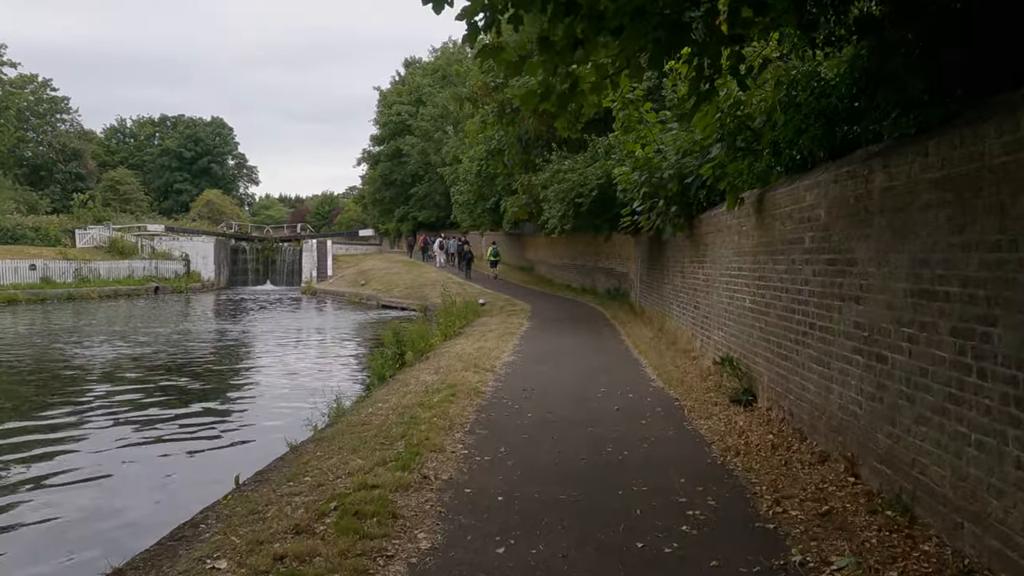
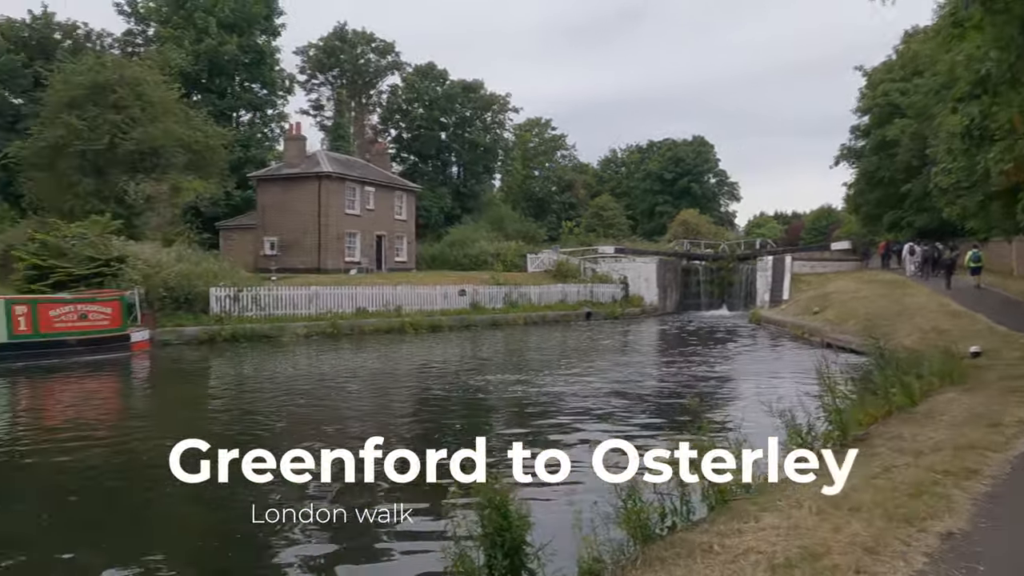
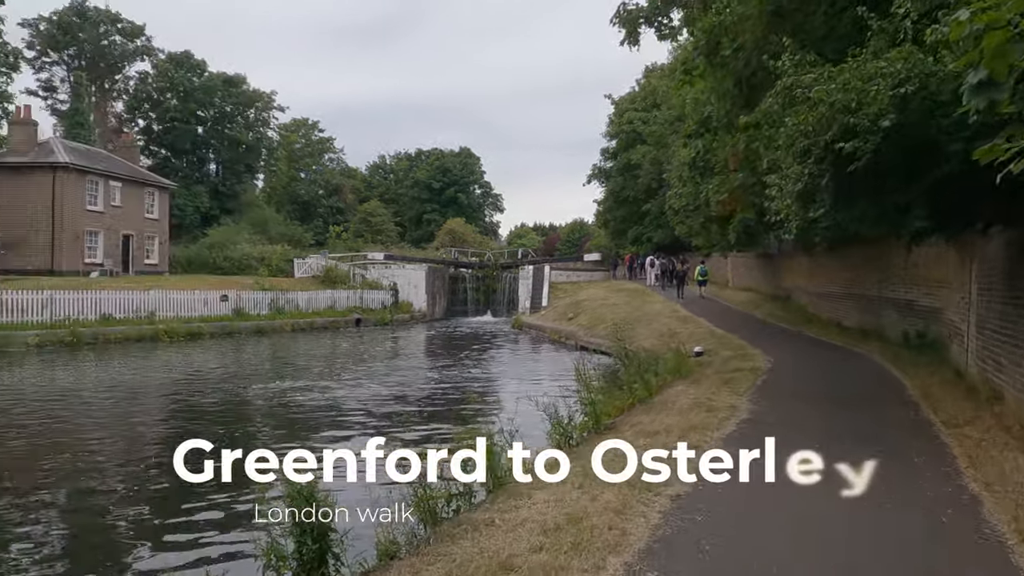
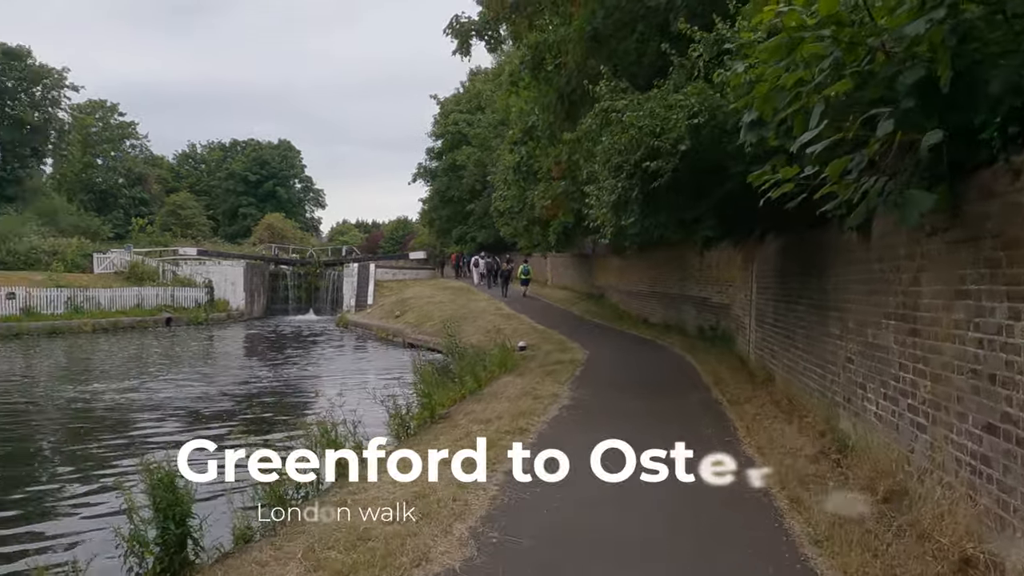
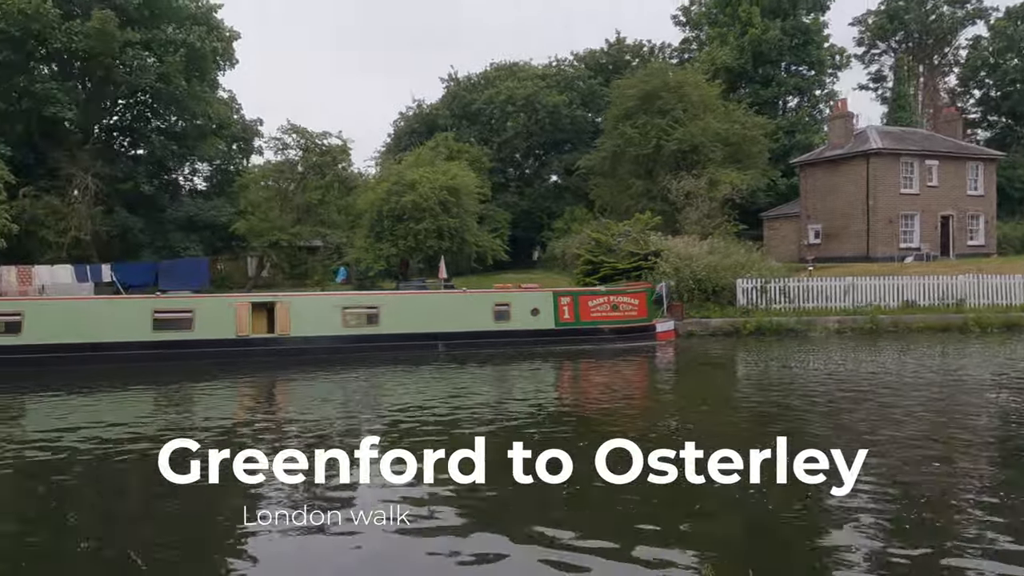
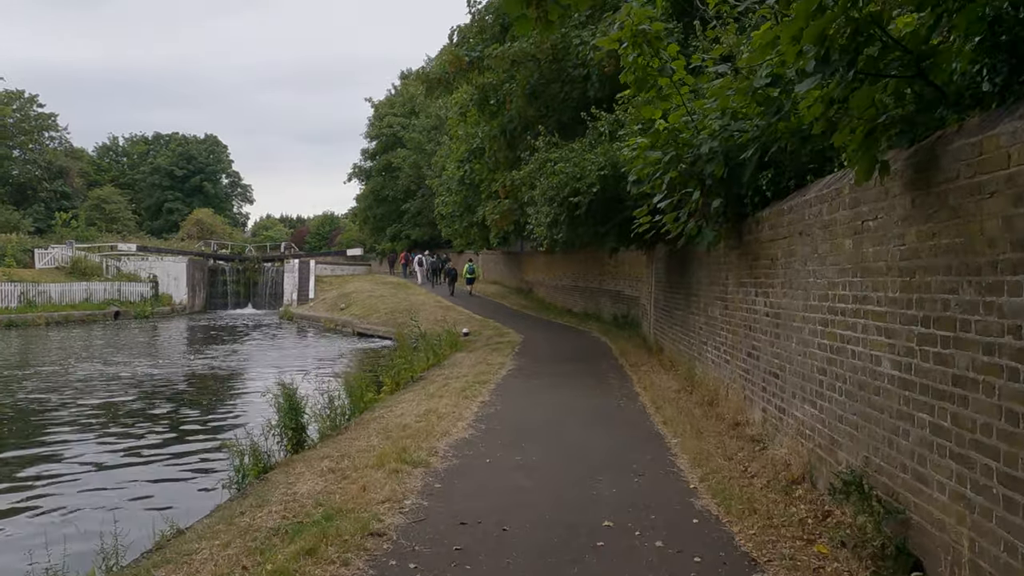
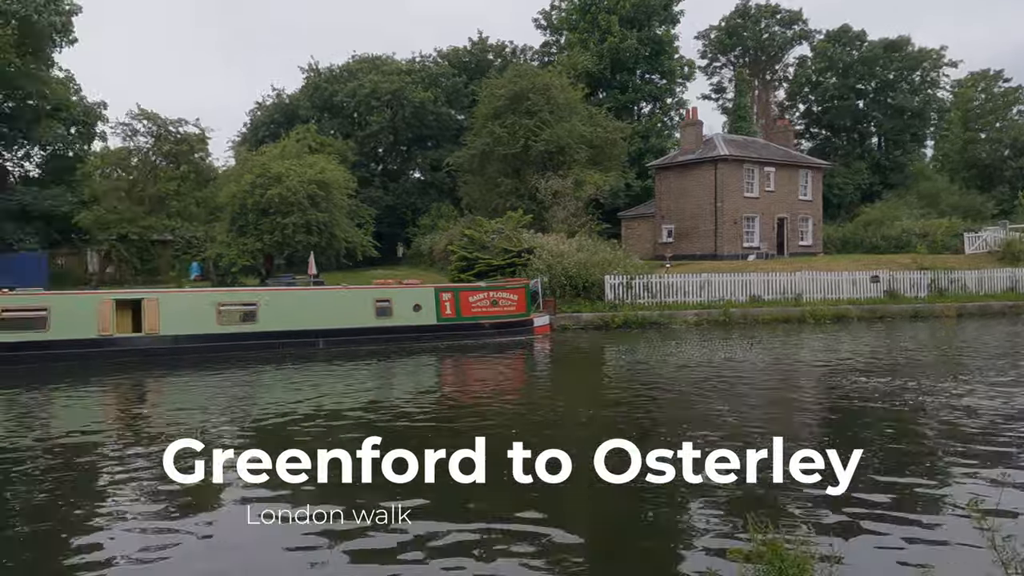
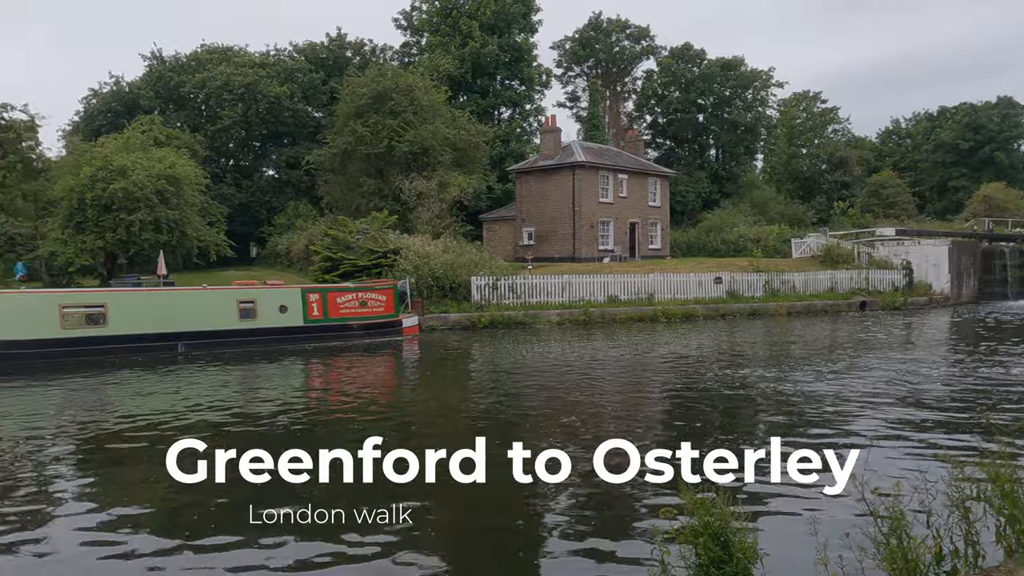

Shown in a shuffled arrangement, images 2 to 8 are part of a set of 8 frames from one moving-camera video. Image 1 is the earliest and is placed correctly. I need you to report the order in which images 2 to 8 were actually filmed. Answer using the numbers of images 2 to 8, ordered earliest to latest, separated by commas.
6, 4, 3, 2, 8, 7, 5
